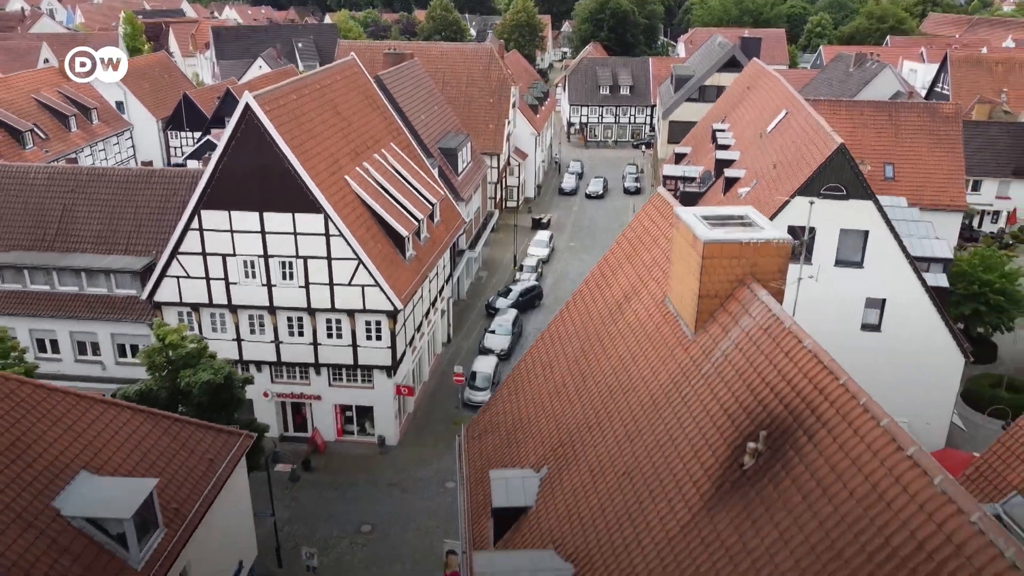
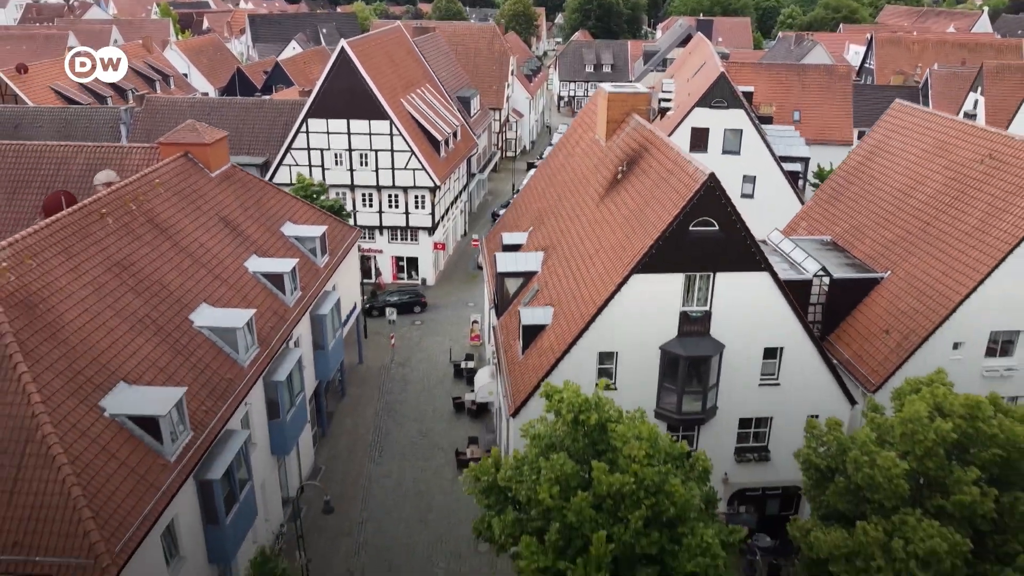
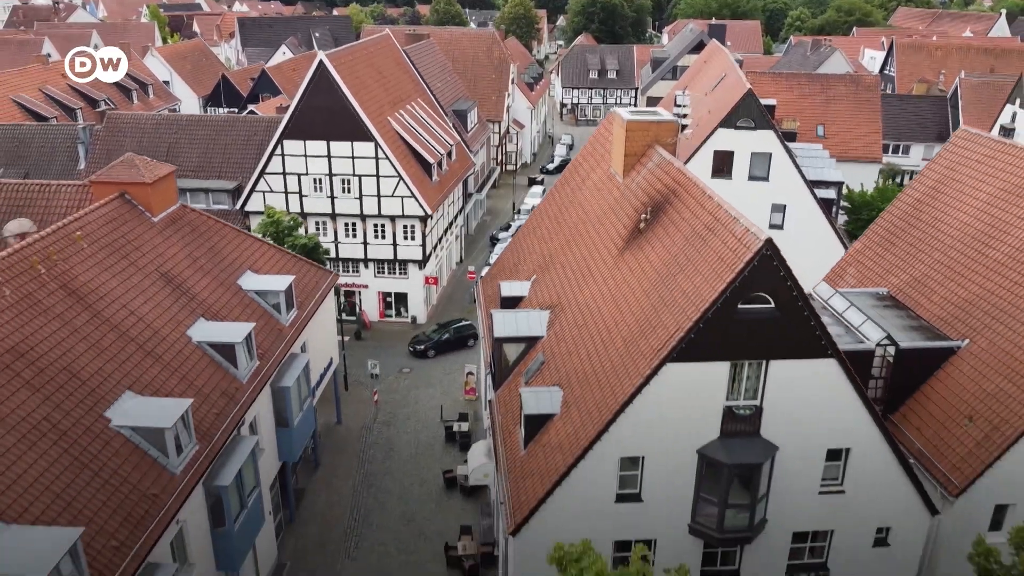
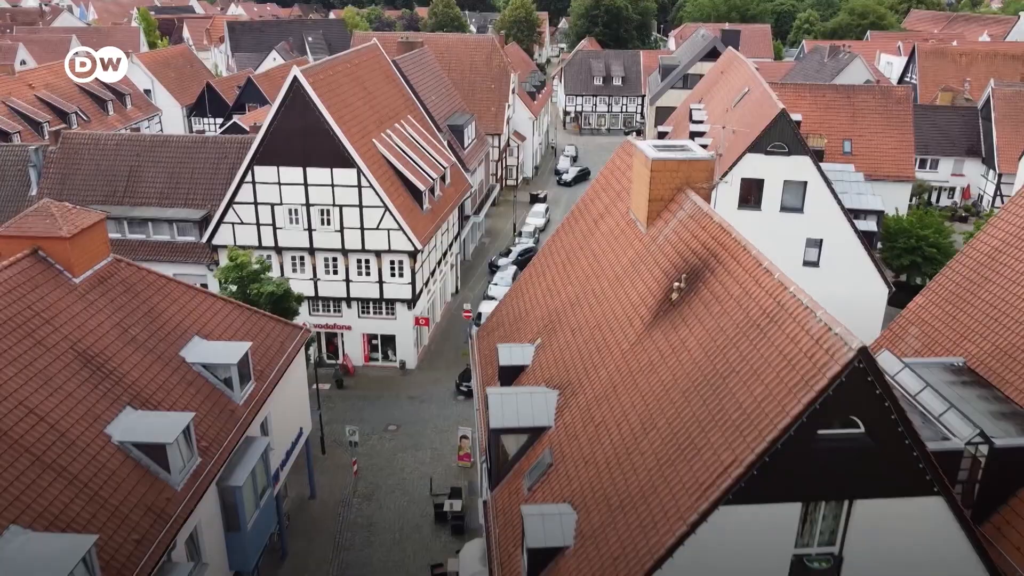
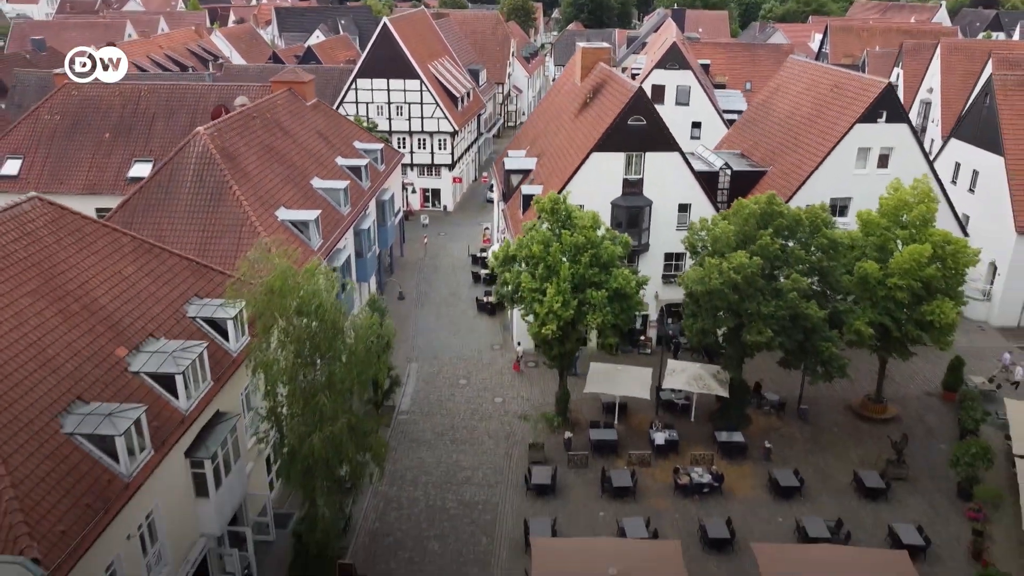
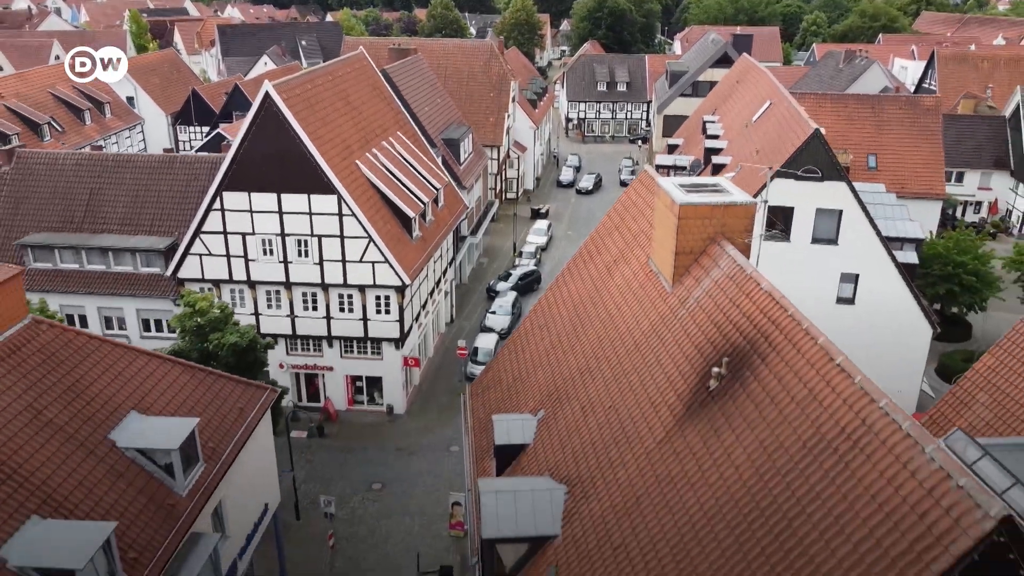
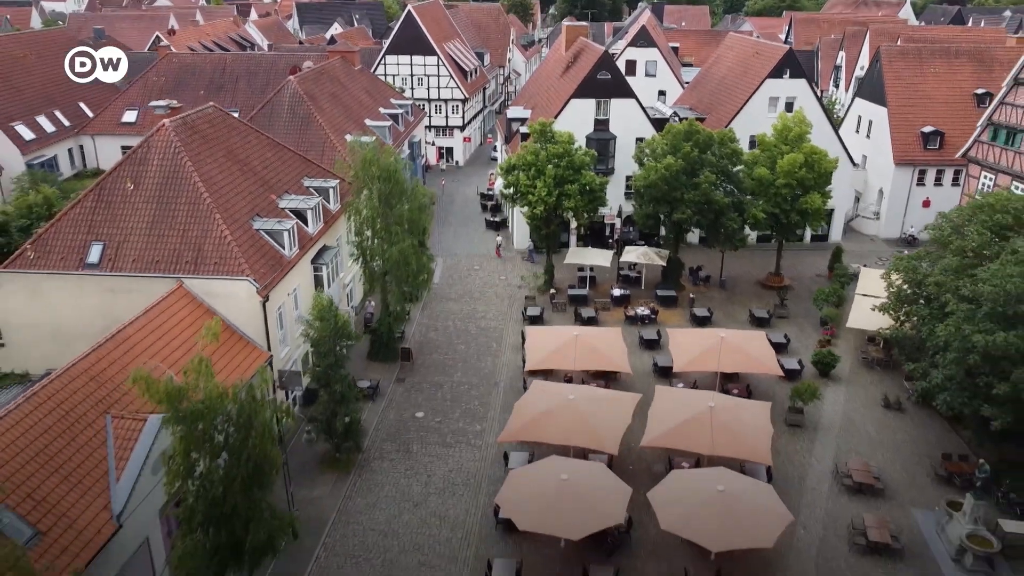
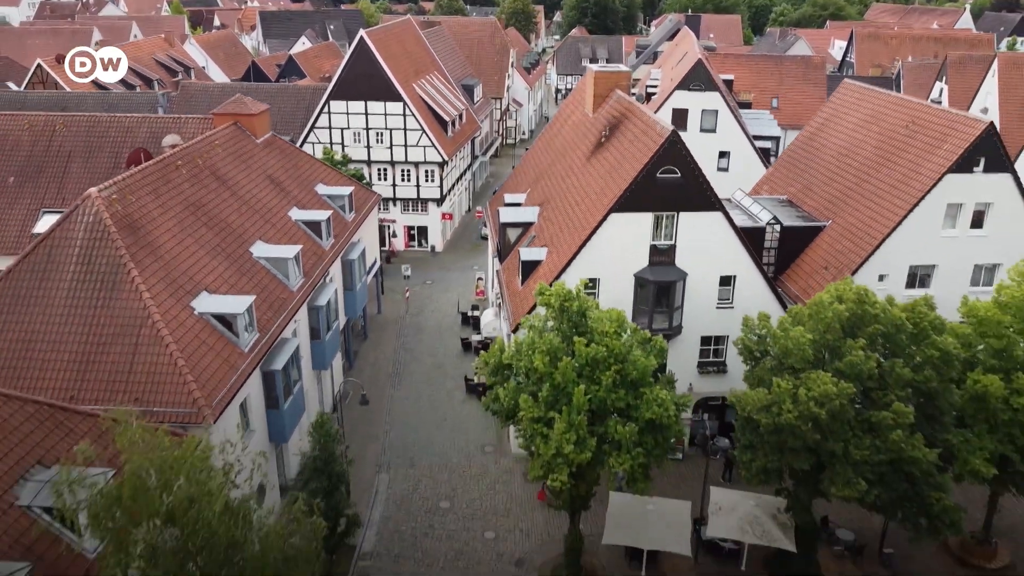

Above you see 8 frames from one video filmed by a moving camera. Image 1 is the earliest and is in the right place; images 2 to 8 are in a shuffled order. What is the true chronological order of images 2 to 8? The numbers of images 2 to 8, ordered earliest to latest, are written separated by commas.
6, 4, 3, 2, 8, 5, 7
